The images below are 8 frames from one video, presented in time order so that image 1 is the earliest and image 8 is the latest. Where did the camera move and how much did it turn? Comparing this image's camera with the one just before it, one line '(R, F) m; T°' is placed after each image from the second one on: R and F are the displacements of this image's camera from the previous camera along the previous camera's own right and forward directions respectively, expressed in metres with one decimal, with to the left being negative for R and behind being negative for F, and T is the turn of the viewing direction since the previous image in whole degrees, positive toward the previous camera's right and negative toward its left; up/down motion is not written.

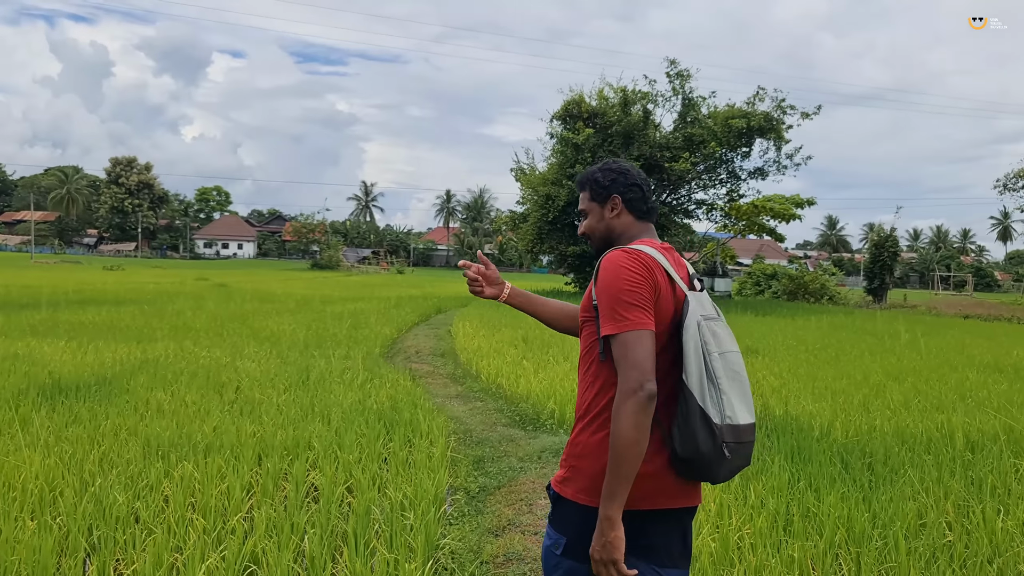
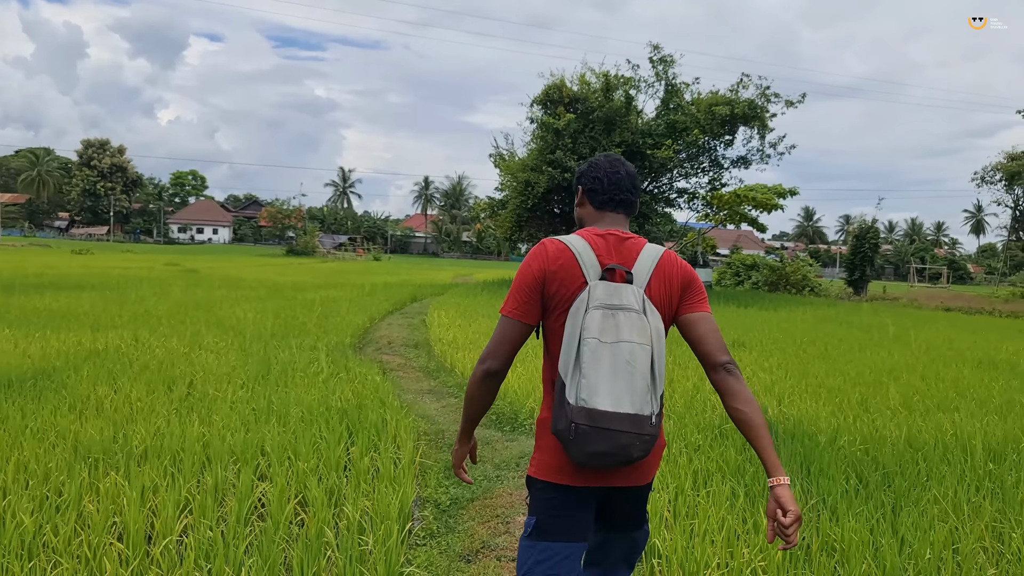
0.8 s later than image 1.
(0.0, +0.4) m; +1°
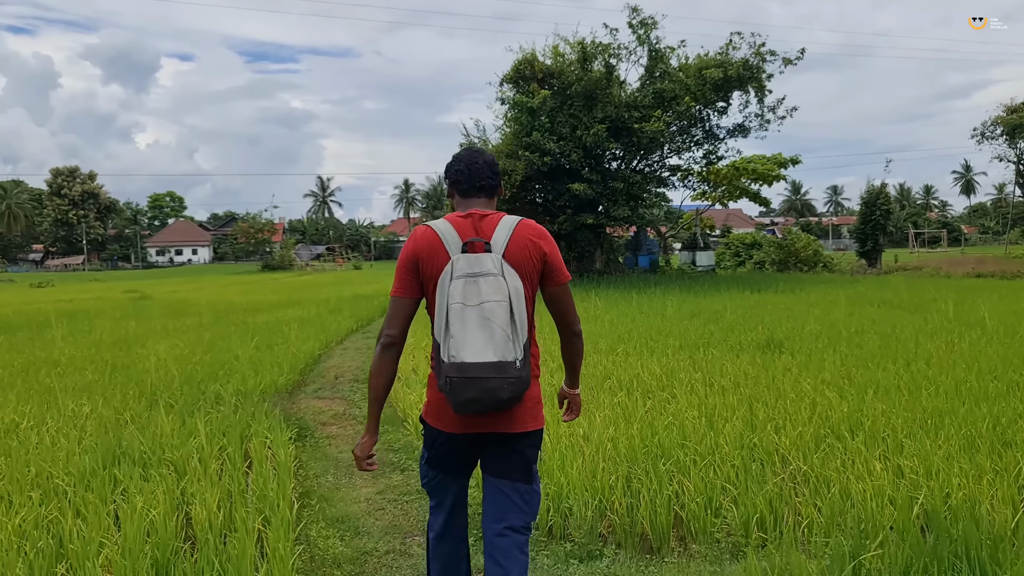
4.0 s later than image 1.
(+0.1, +1.8) m; +1°
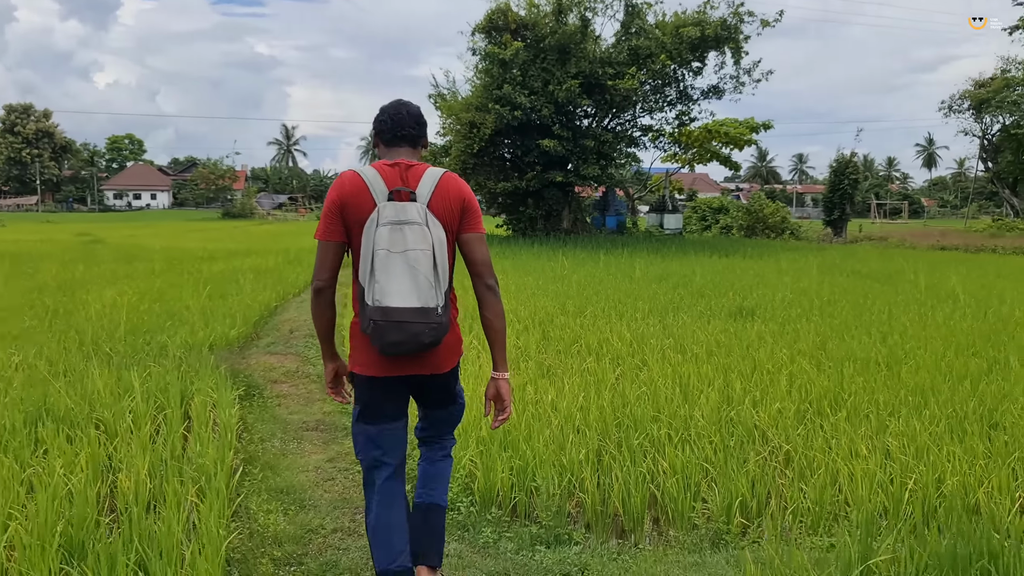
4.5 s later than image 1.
(0.0, +0.3) m; +2°
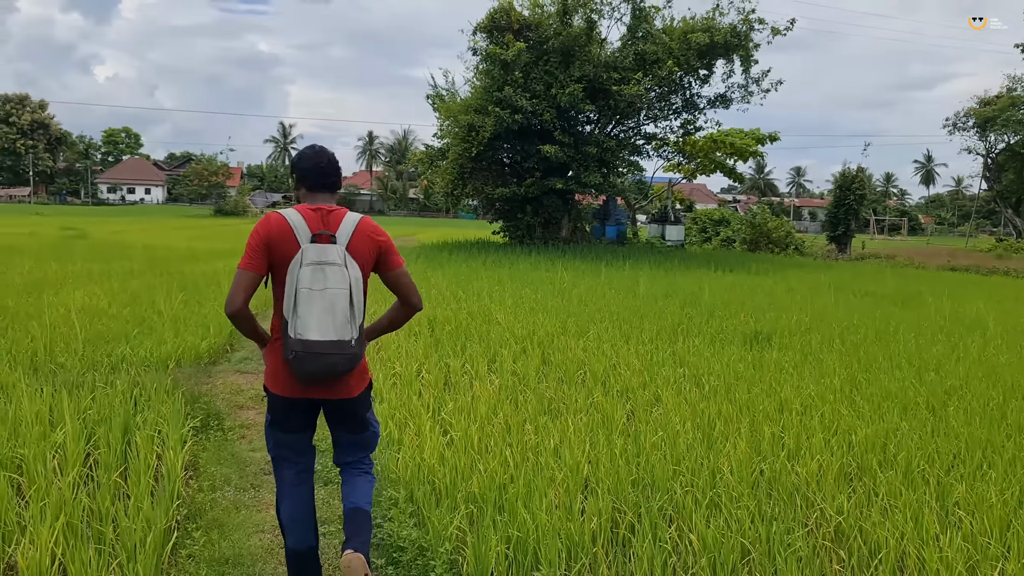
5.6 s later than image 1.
(0.0, +0.5) m; 0°
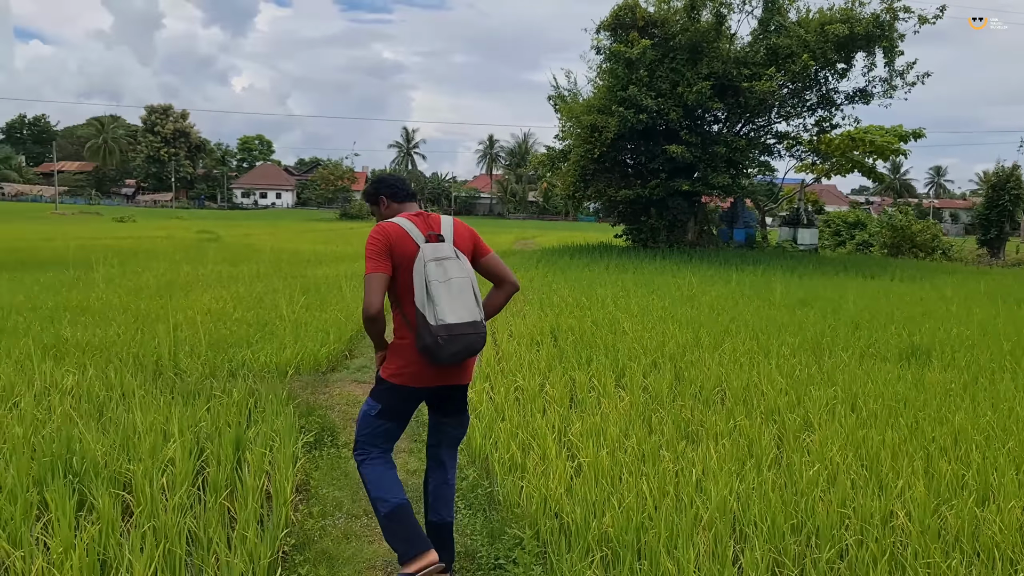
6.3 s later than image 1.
(-0.1, +0.3) m; -8°
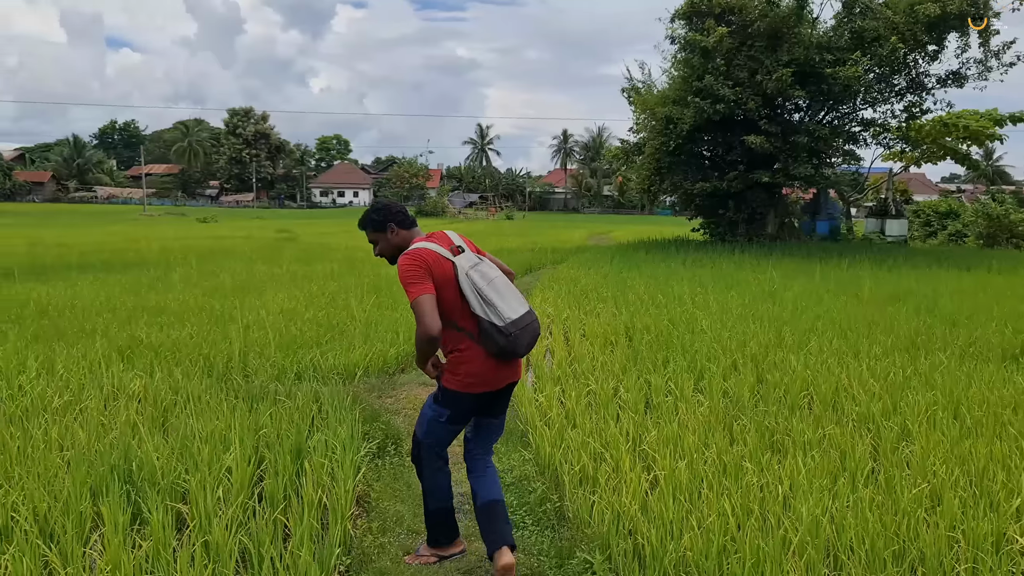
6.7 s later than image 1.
(0.0, +0.2) m; -5°
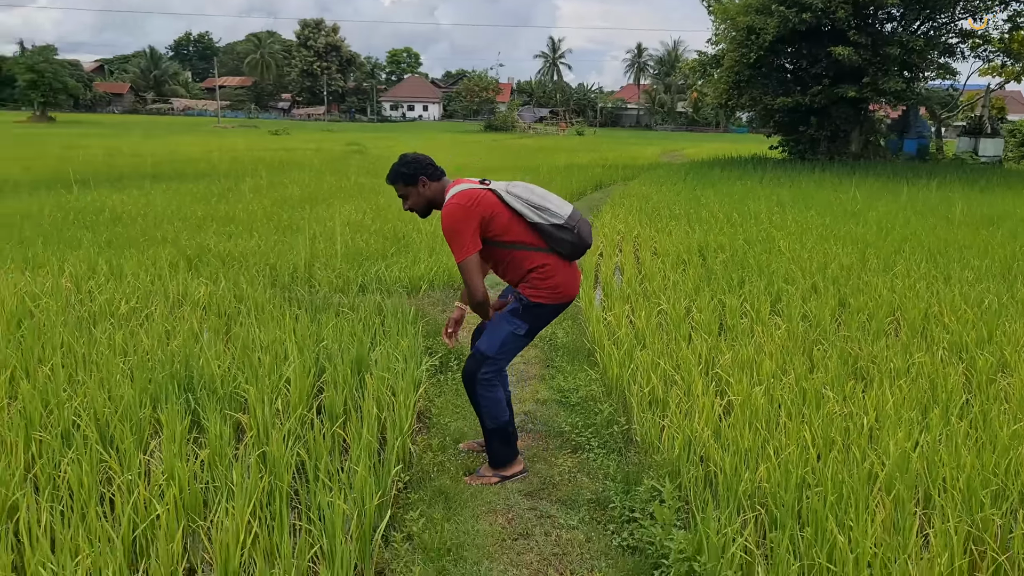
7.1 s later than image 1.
(0.0, +0.1) m; -4°
